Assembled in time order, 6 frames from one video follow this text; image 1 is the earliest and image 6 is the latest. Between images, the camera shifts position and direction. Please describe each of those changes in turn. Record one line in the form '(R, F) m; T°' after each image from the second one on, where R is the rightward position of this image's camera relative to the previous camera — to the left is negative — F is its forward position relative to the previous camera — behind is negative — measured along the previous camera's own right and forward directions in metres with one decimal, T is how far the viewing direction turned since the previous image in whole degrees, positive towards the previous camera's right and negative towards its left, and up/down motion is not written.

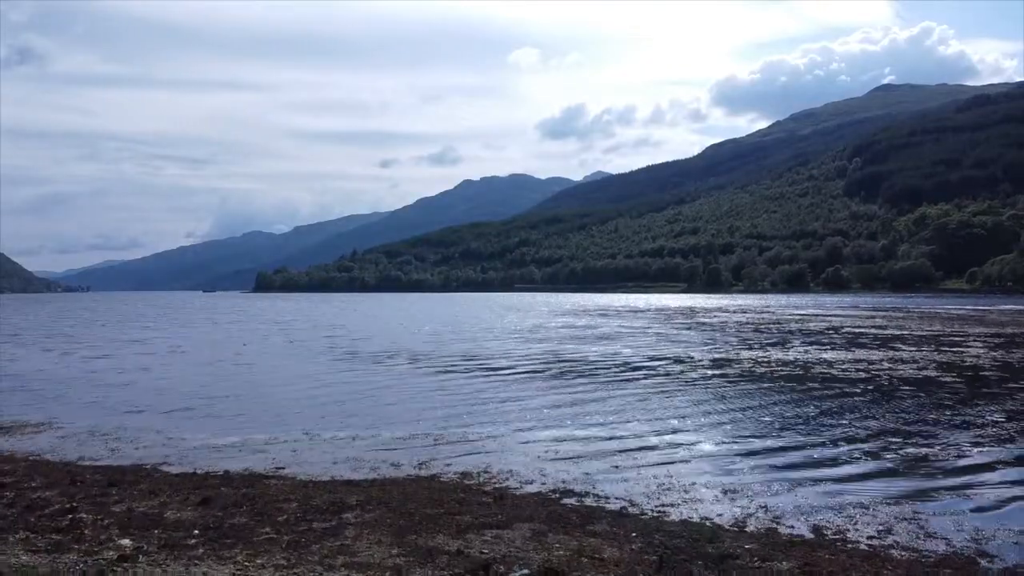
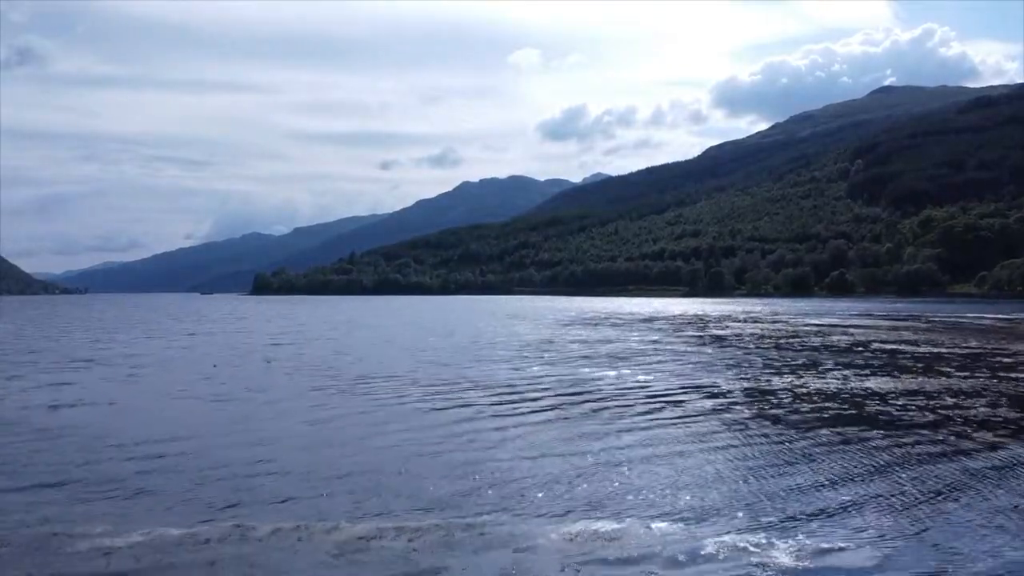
(0.0, +2.4) m; 0°
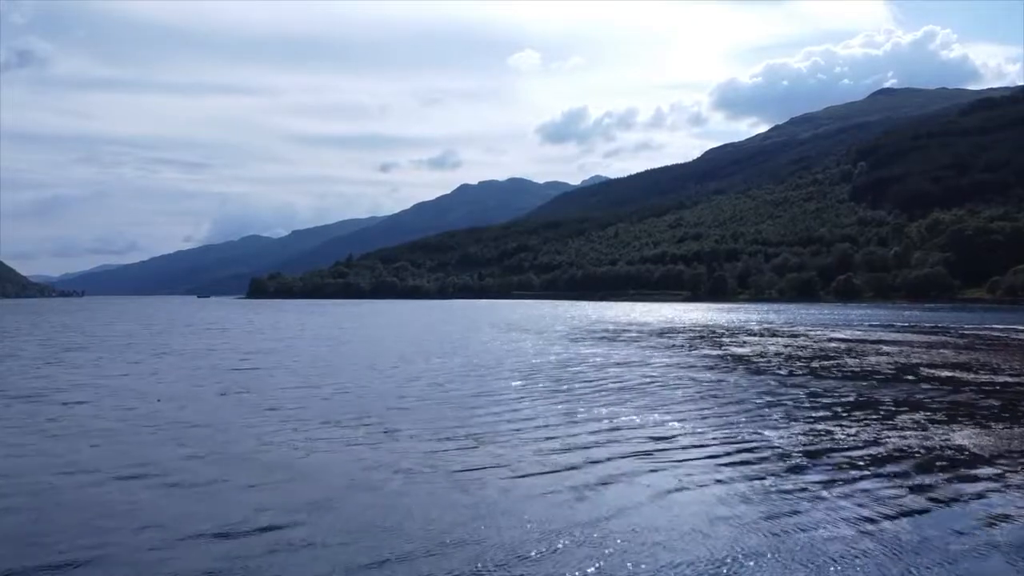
(+0.3, +4.0) m; 0°
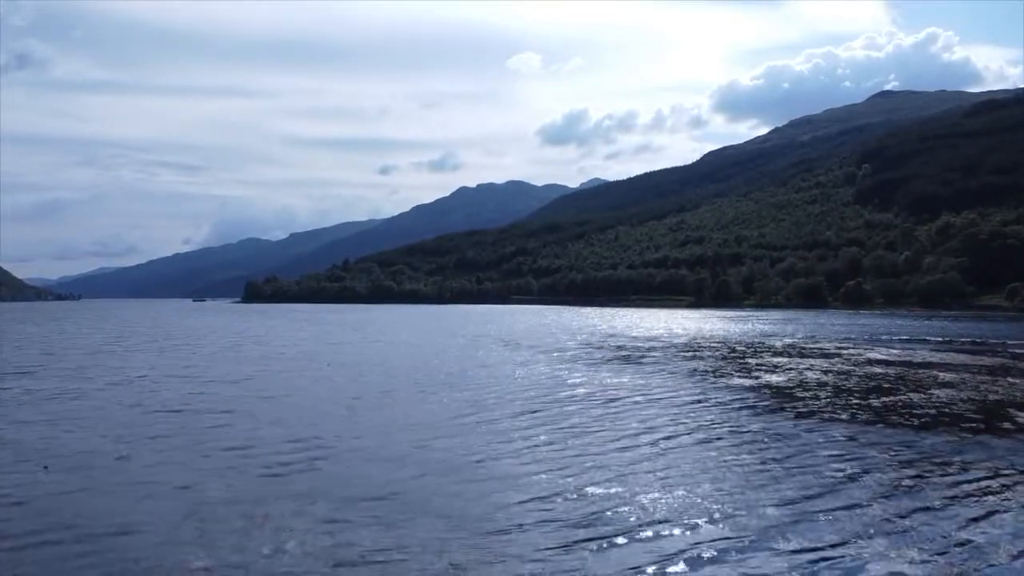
(+0.2, +4.9) m; 0°
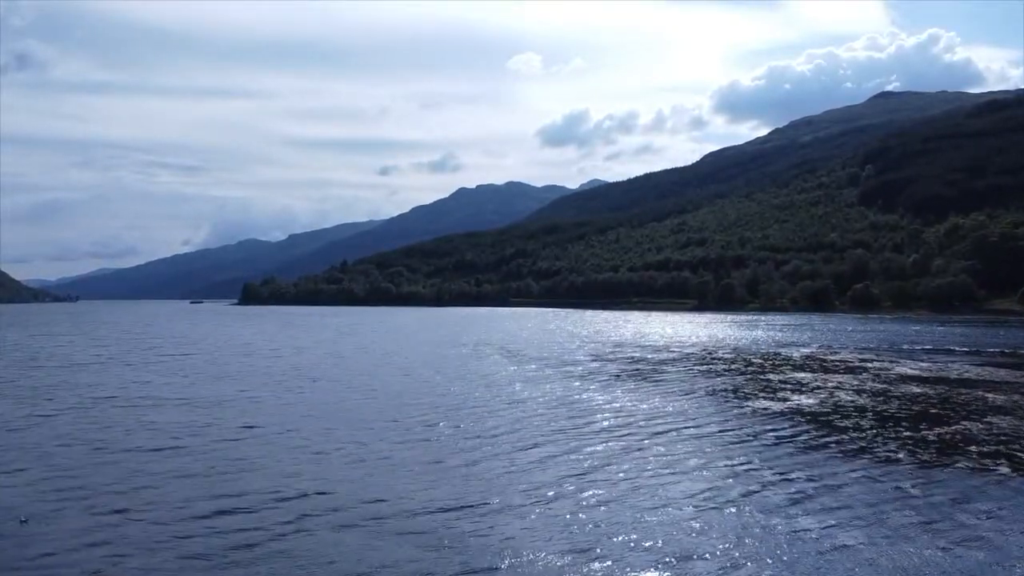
(+0.1, +3.4) m; 0°
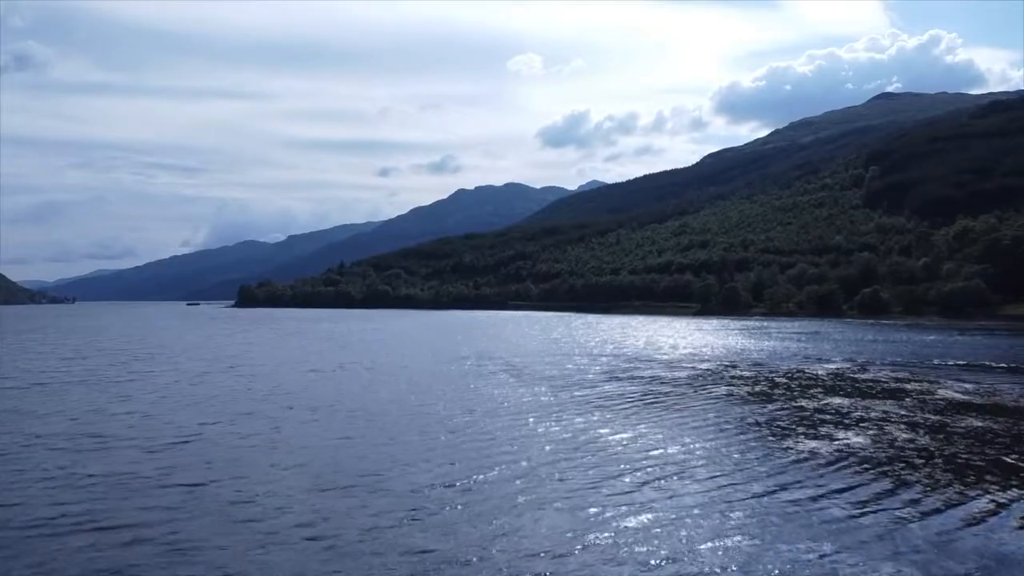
(+0.1, +3.8) m; 0°
